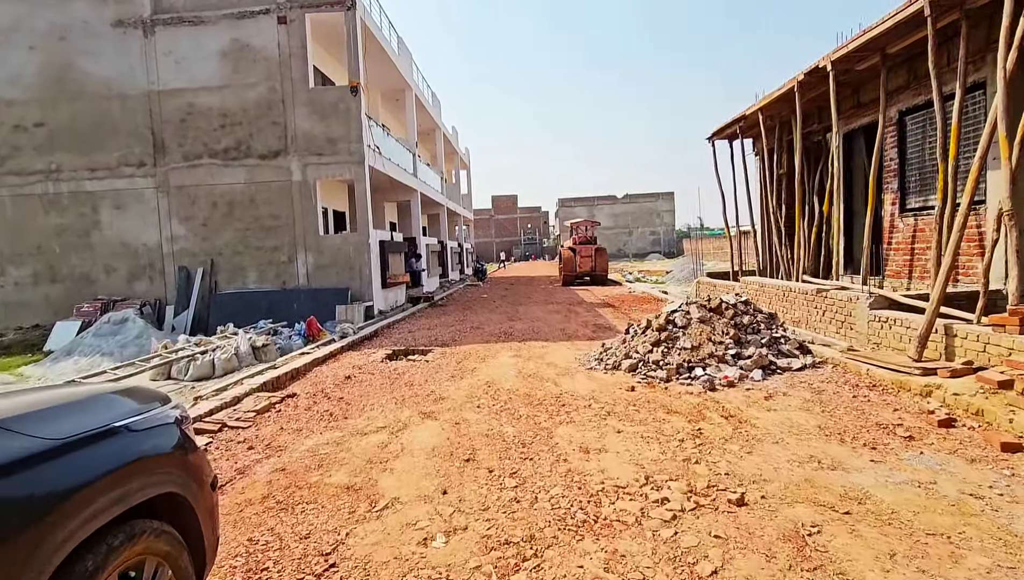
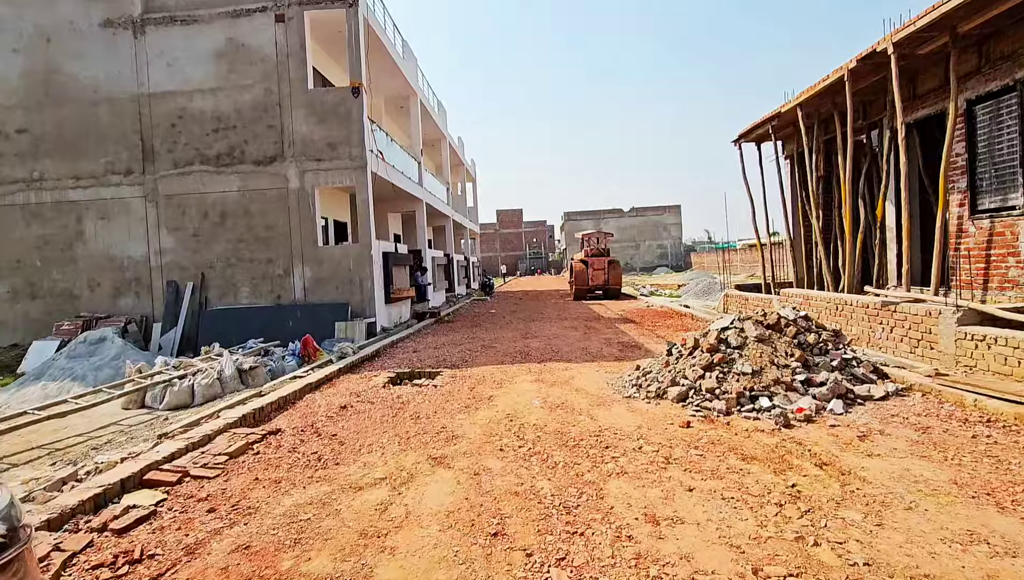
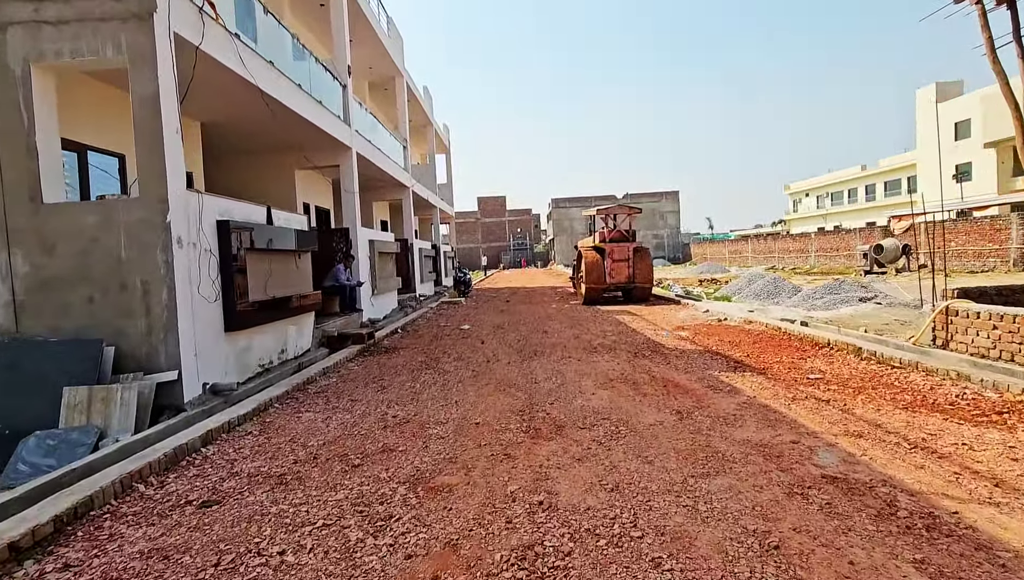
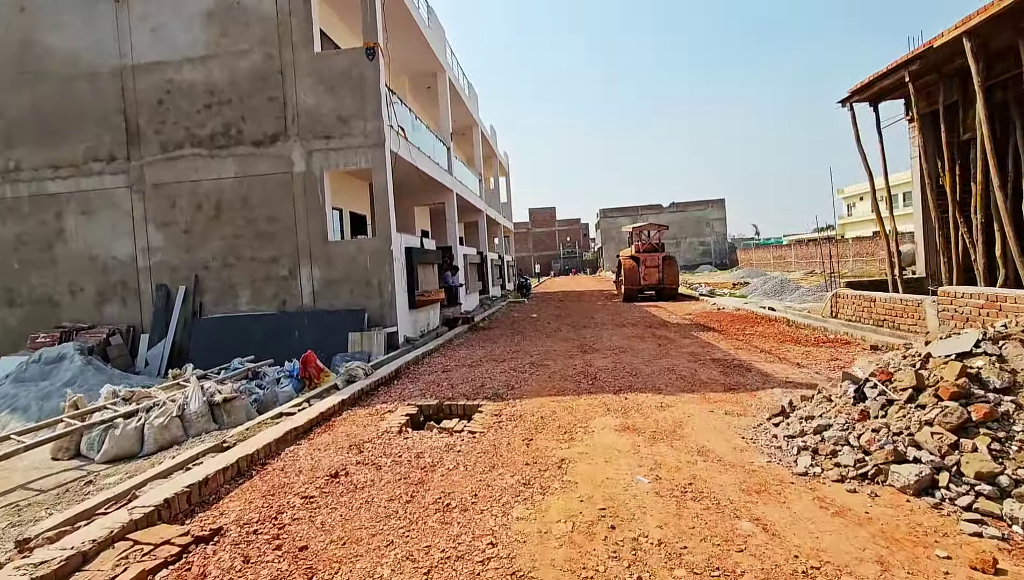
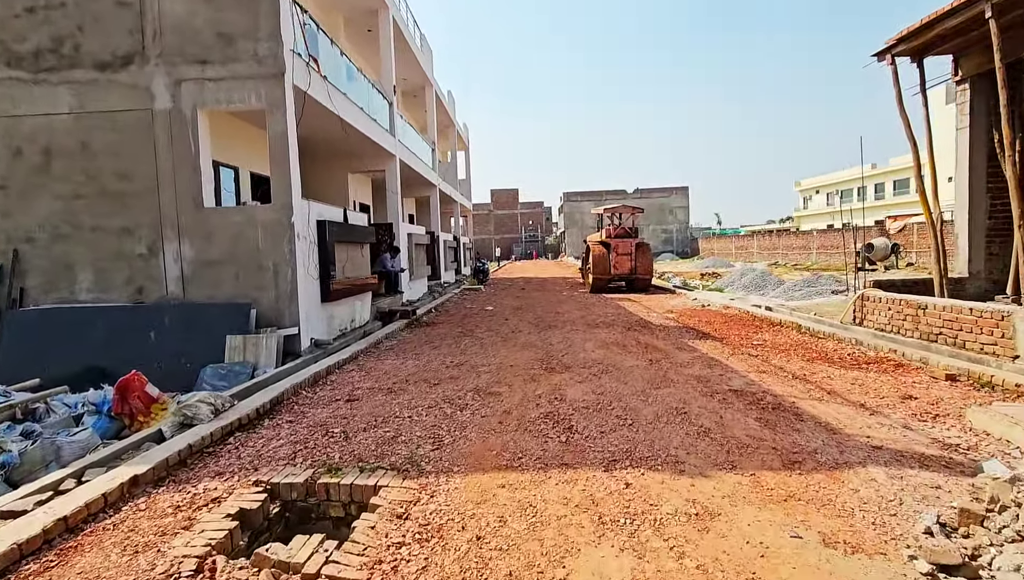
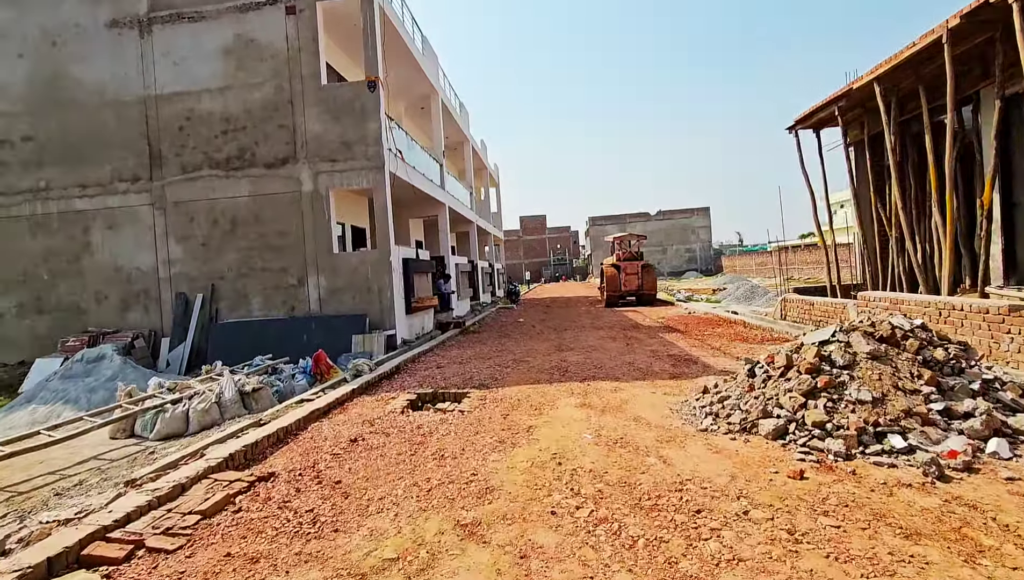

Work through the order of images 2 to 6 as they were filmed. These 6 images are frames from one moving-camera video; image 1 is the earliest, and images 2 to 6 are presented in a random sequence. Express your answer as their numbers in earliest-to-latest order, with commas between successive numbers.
2, 6, 4, 5, 3
